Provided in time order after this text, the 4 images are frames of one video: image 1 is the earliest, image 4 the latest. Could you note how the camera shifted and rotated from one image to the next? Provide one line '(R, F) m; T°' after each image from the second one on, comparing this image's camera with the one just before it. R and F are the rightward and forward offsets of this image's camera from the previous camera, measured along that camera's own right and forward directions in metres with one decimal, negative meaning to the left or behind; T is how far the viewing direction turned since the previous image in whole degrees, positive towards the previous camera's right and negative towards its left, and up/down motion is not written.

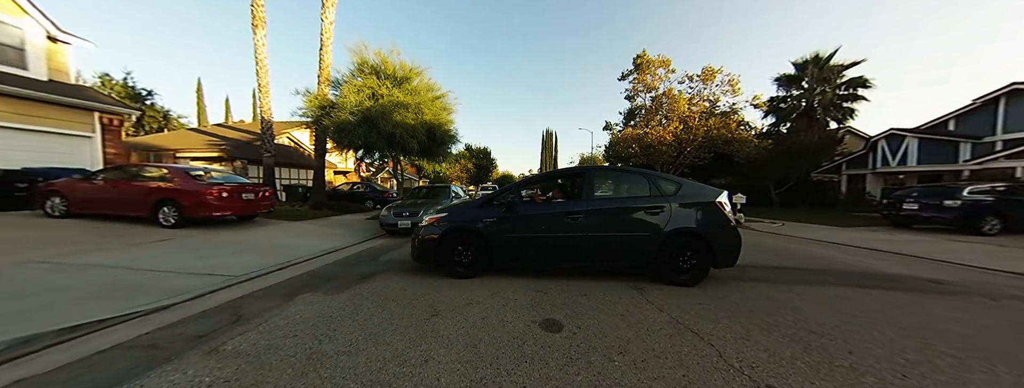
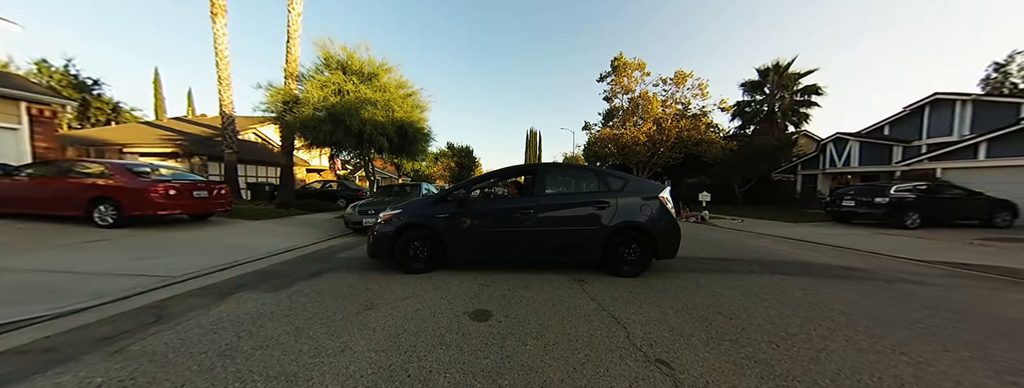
(+0.6, -0.1) m; +3°
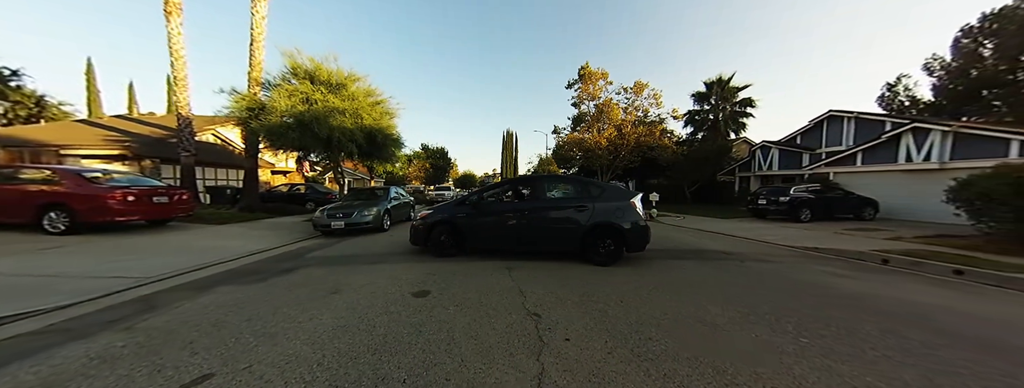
(+0.6, -0.9) m; +5°
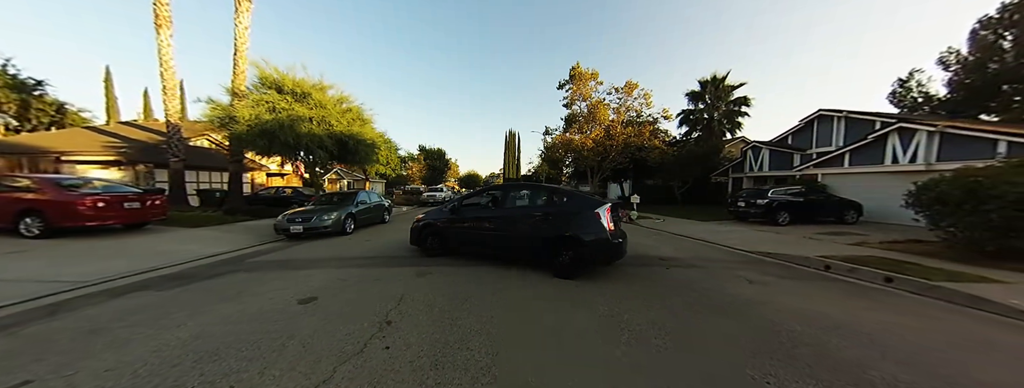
(+1.8, 0.0) m; -2°
